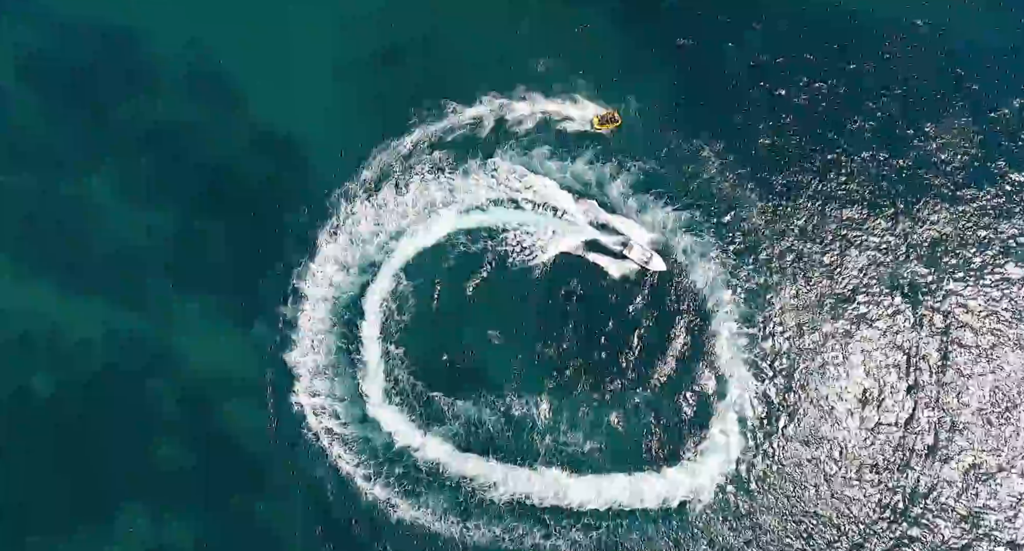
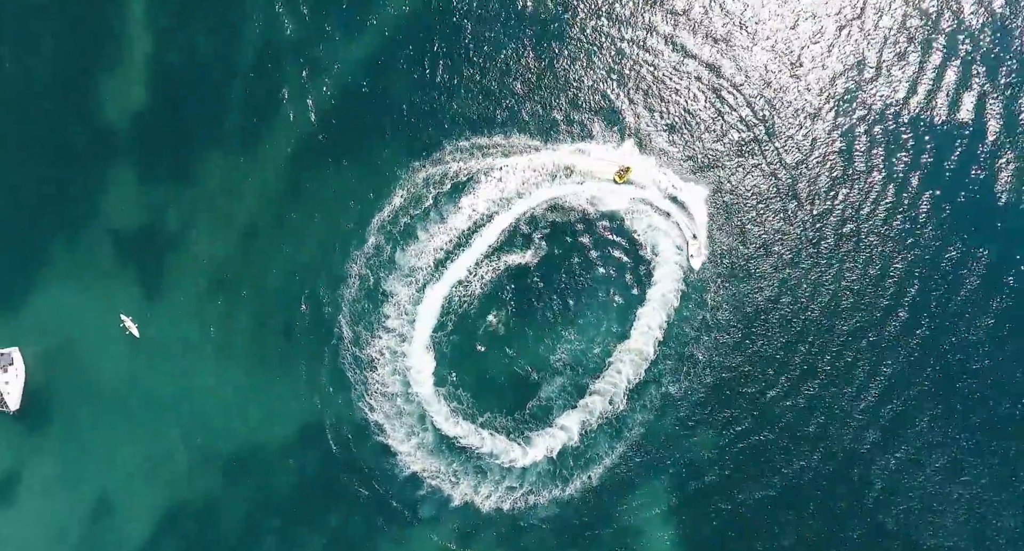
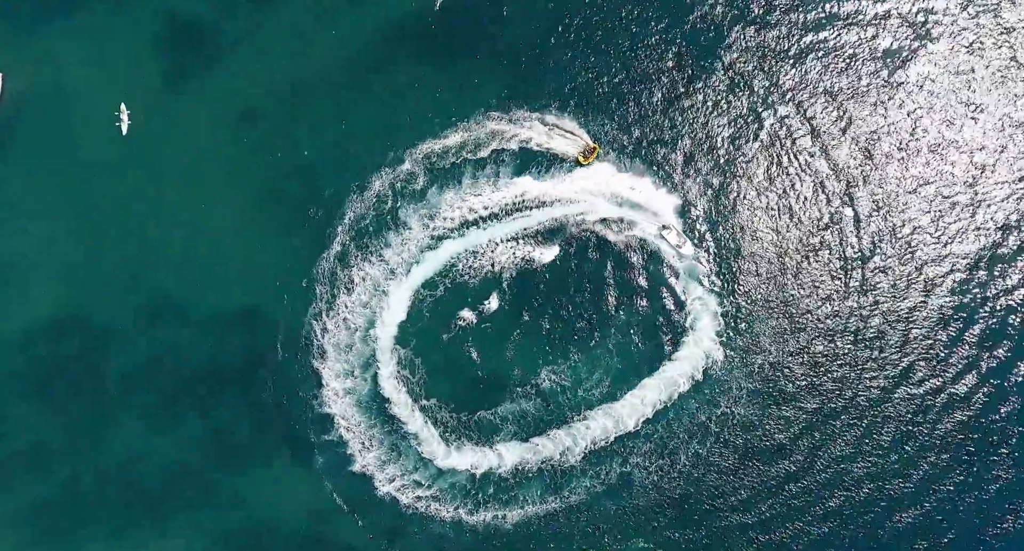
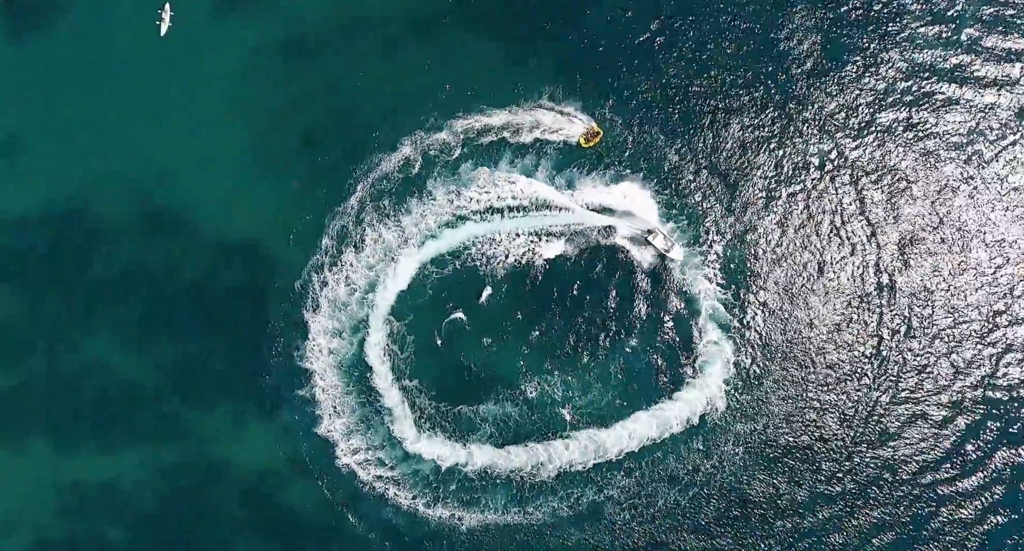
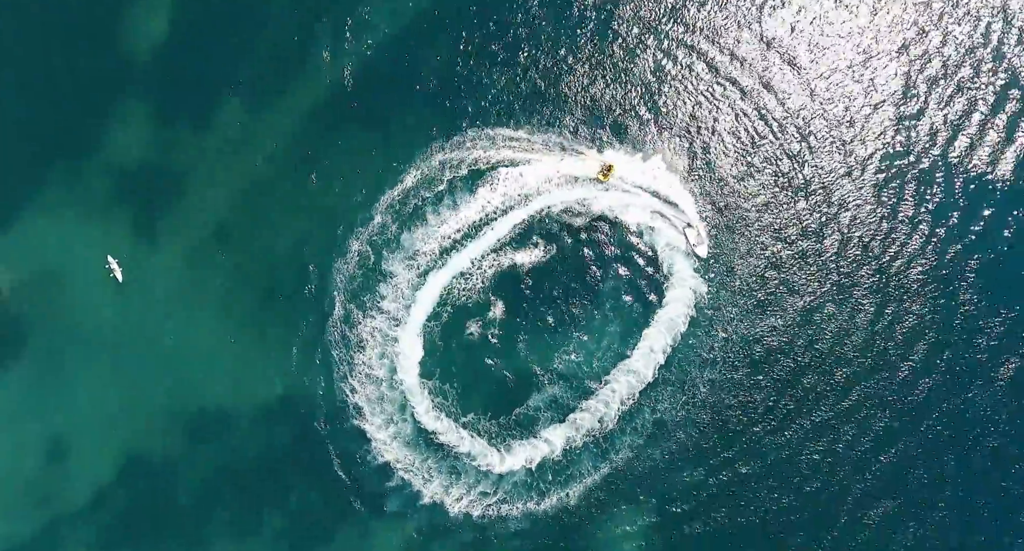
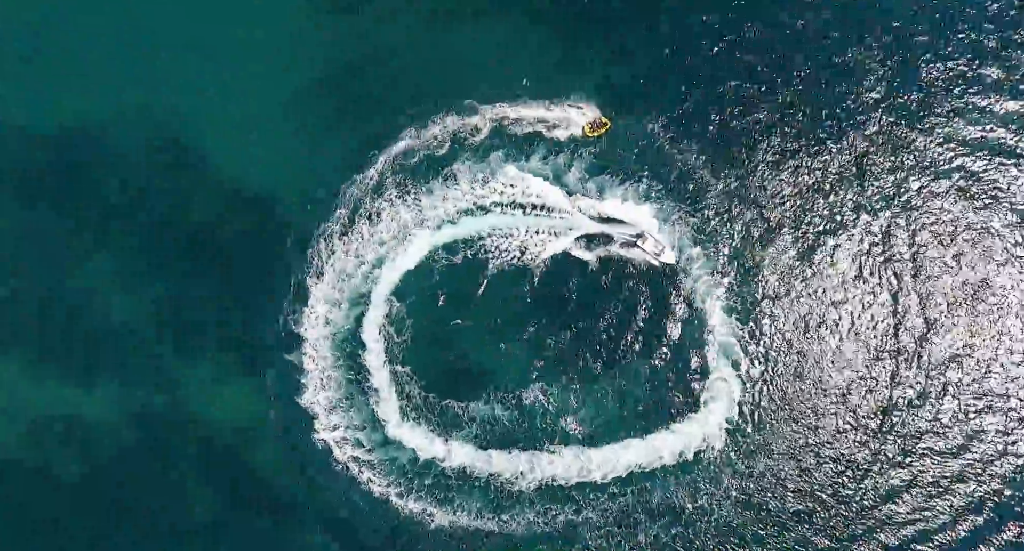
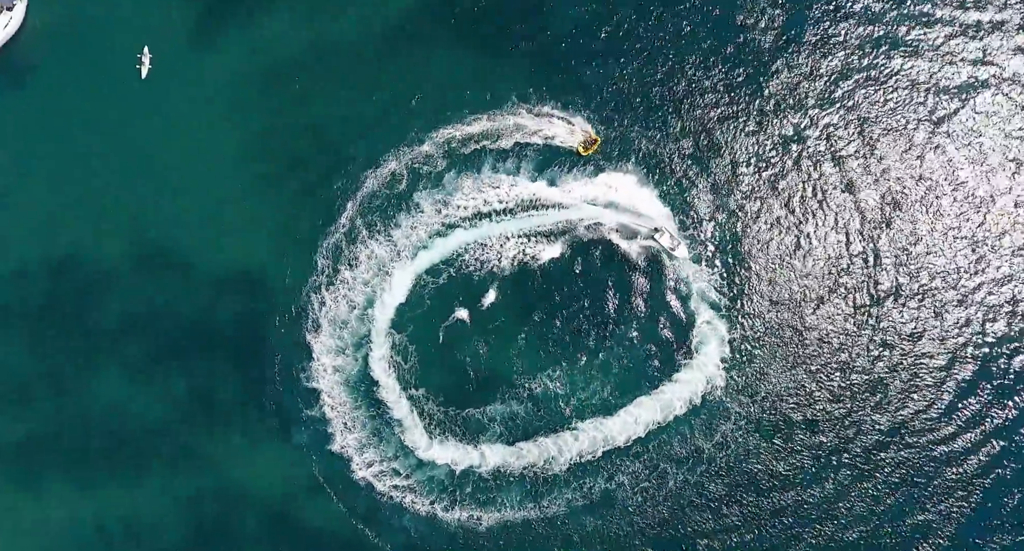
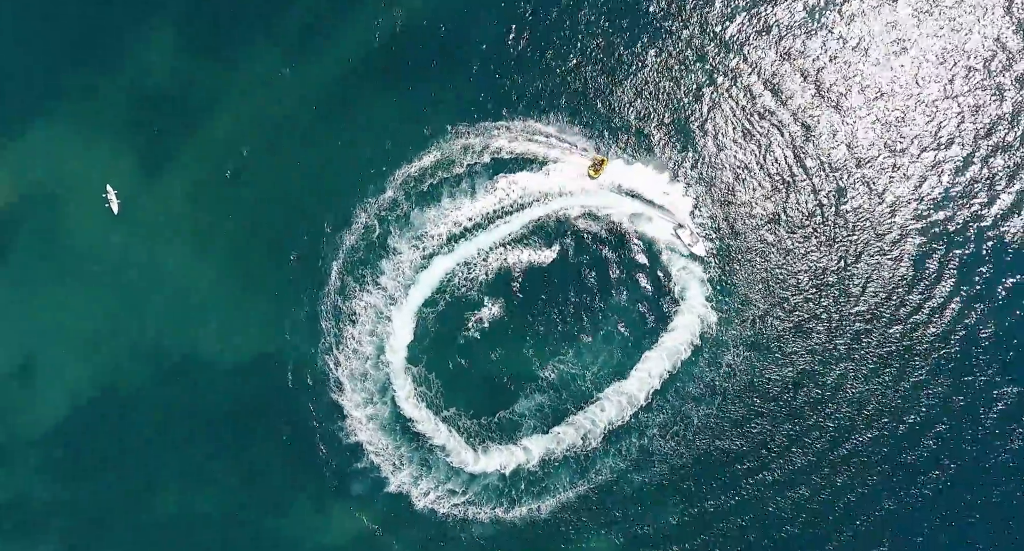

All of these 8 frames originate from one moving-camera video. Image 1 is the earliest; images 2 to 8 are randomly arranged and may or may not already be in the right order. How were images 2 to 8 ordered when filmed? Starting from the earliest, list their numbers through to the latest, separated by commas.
6, 4, 7, 3, 8, 5, 2
